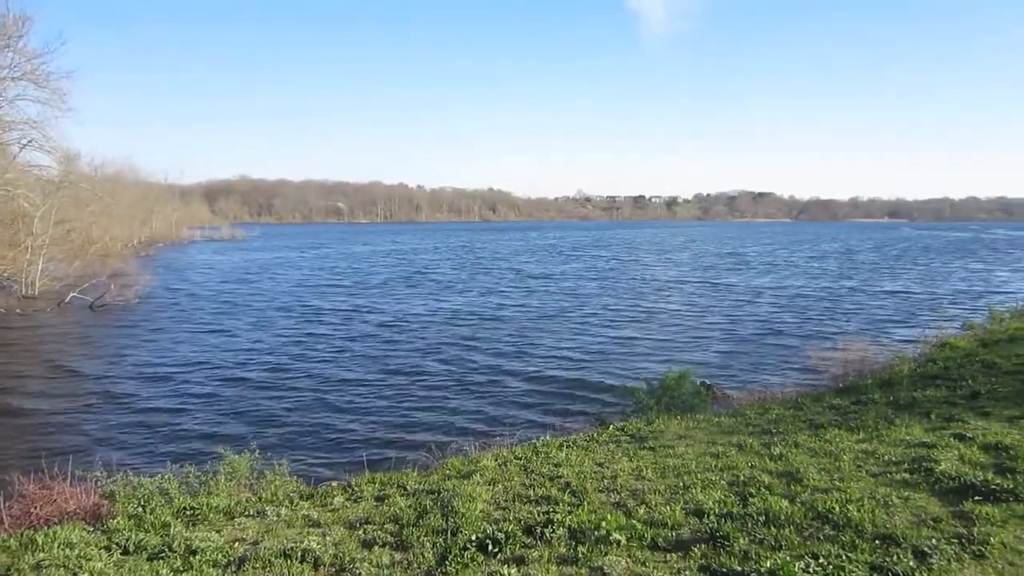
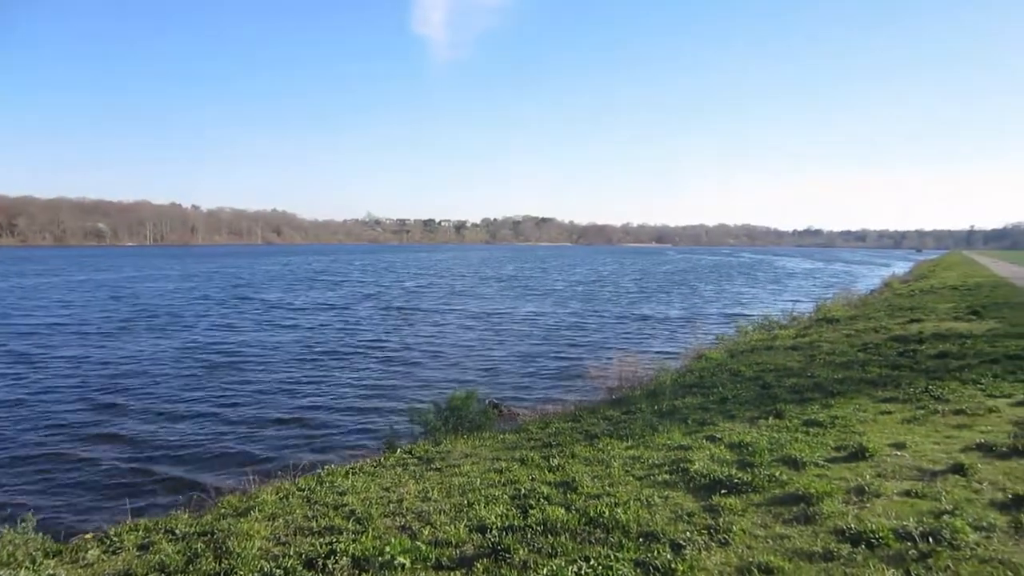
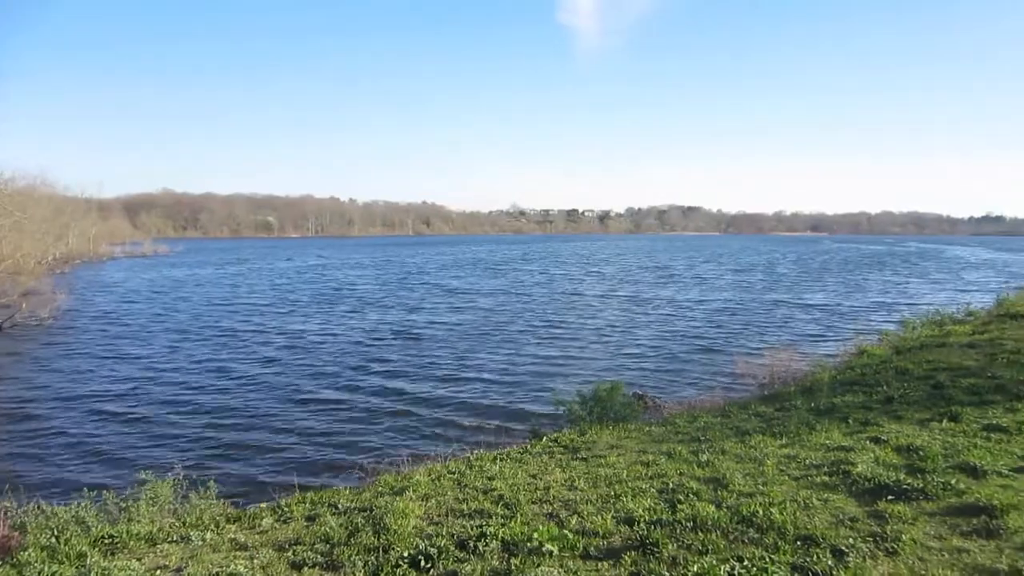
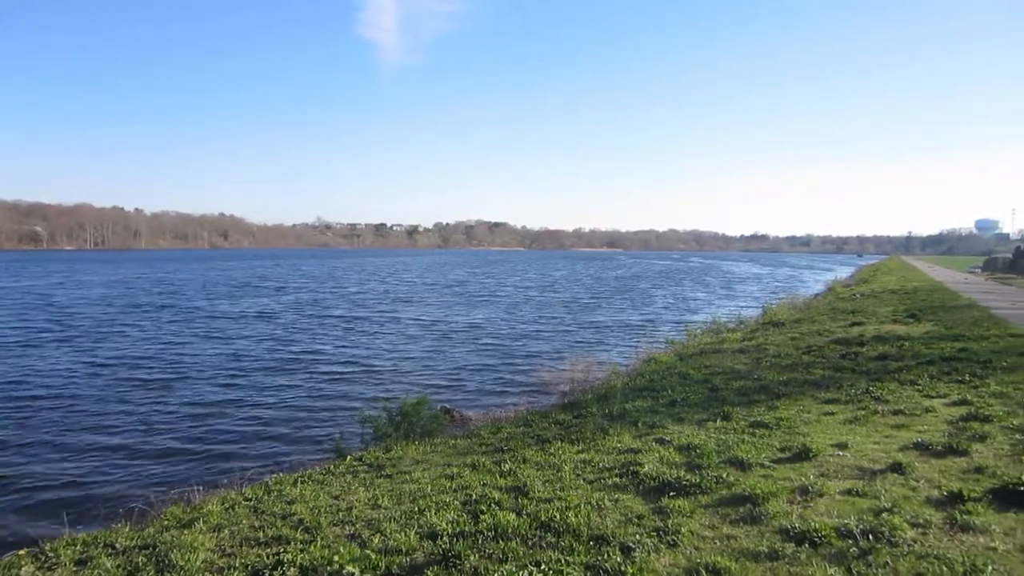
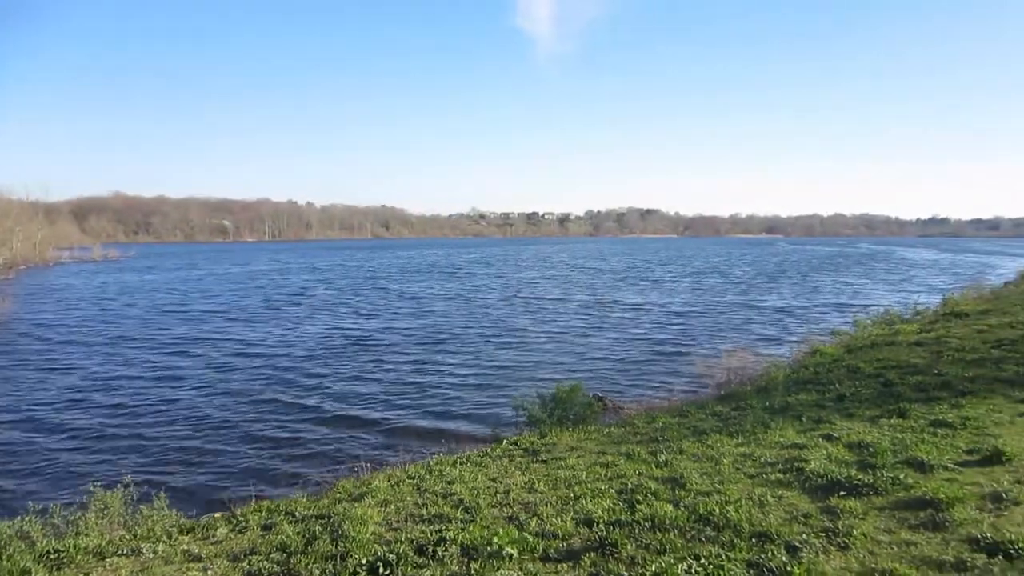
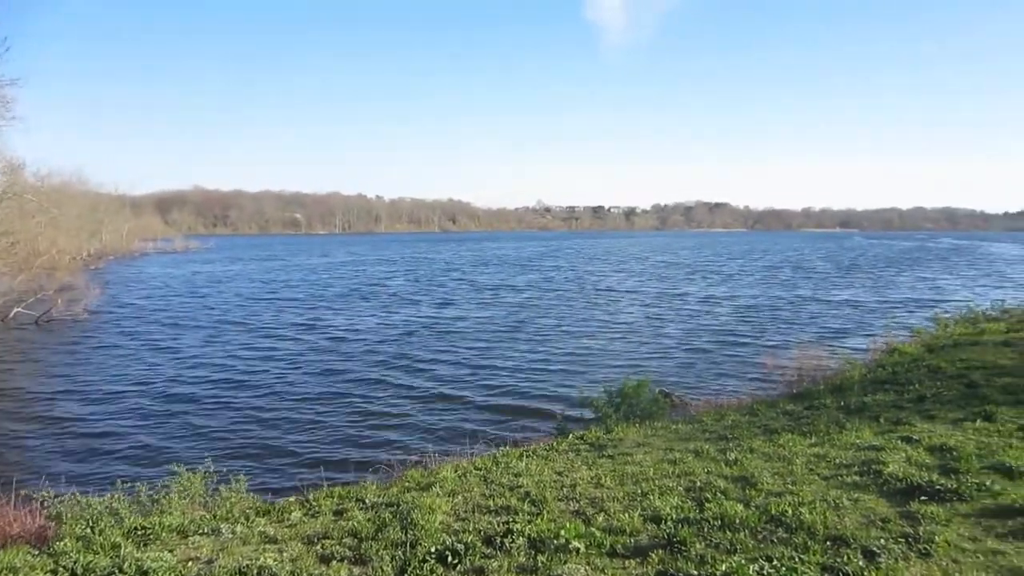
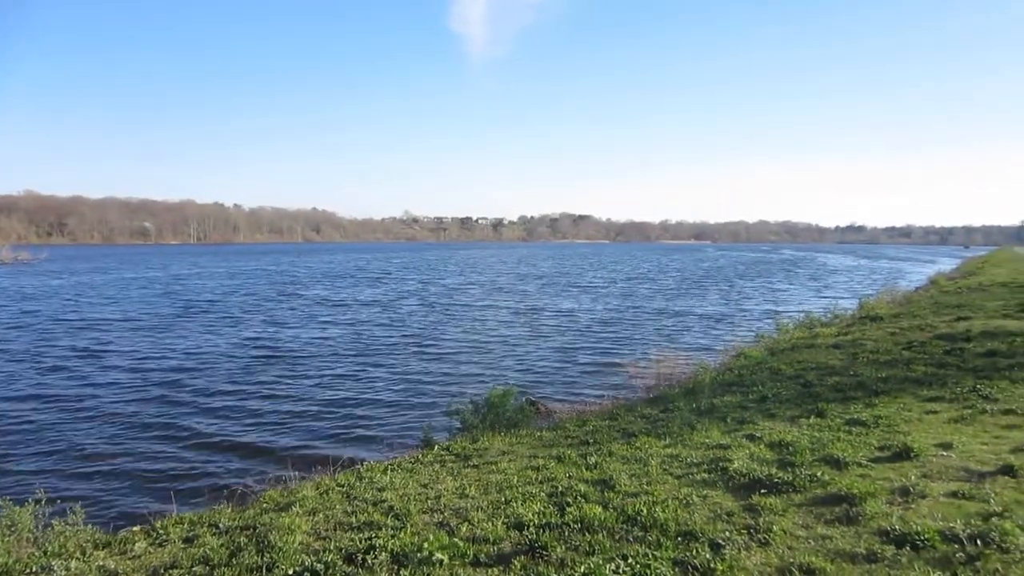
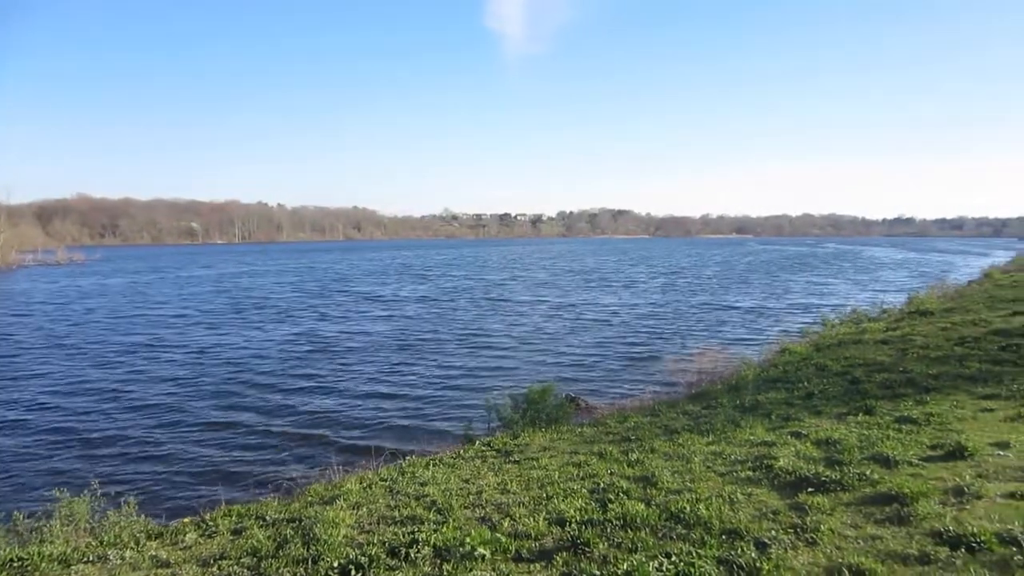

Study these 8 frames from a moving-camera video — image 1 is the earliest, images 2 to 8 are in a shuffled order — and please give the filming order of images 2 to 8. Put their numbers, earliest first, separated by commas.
6, 3, 5, 8, 7, 2, 4
